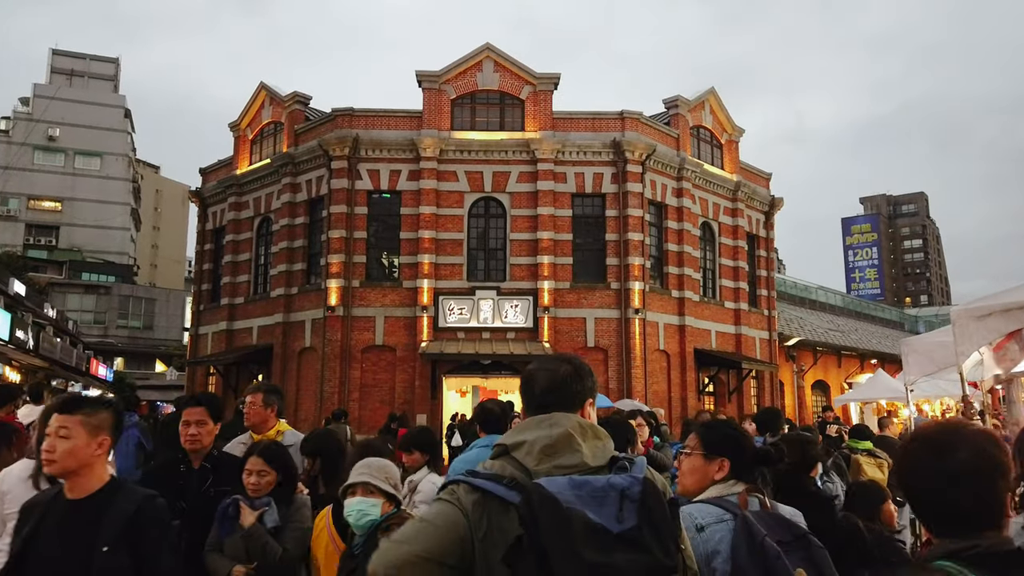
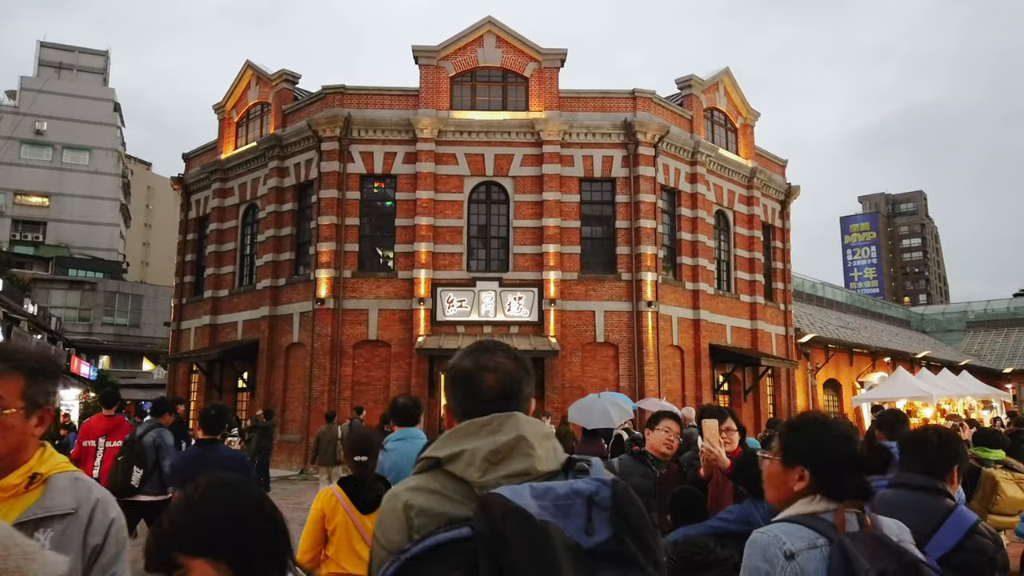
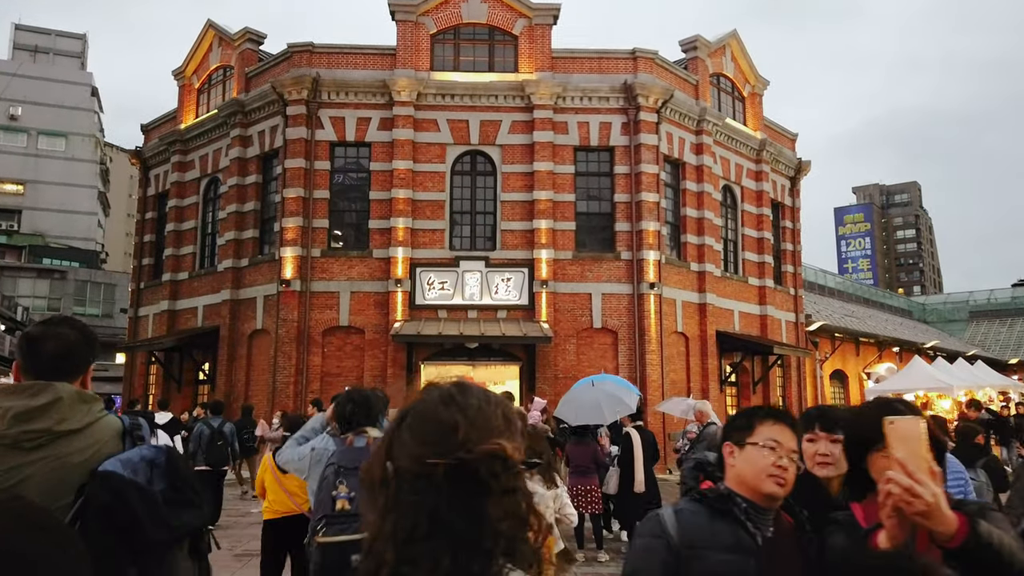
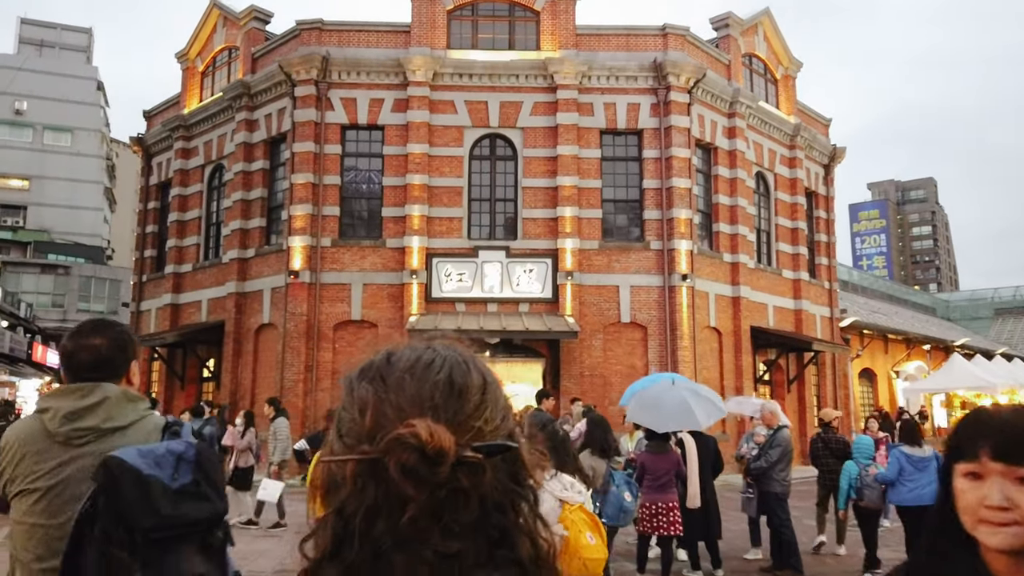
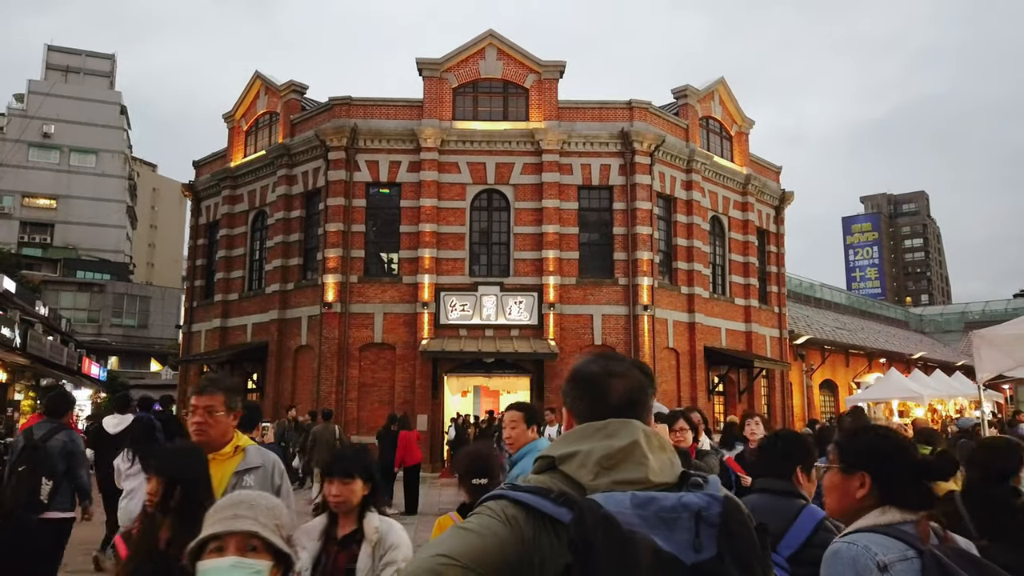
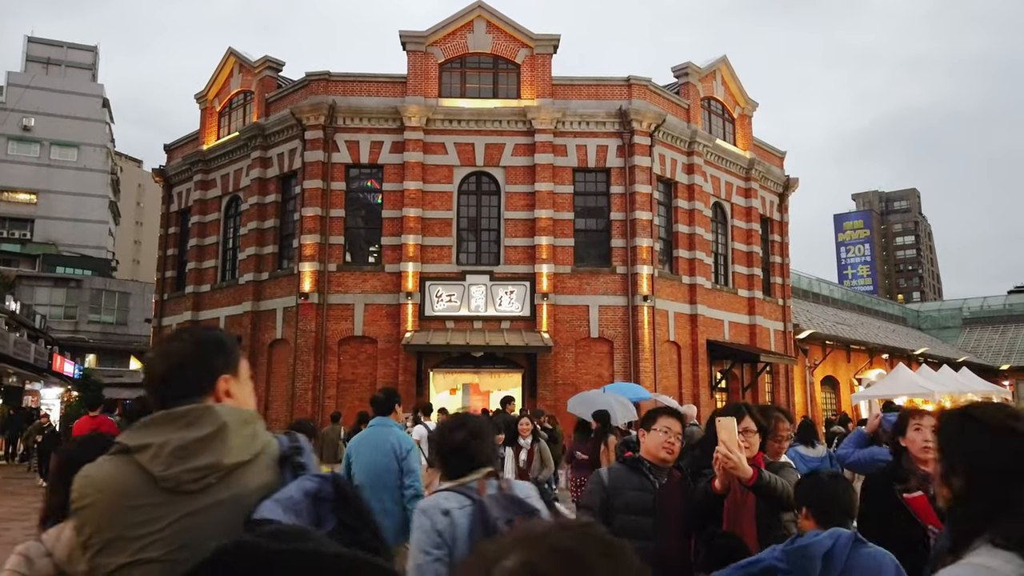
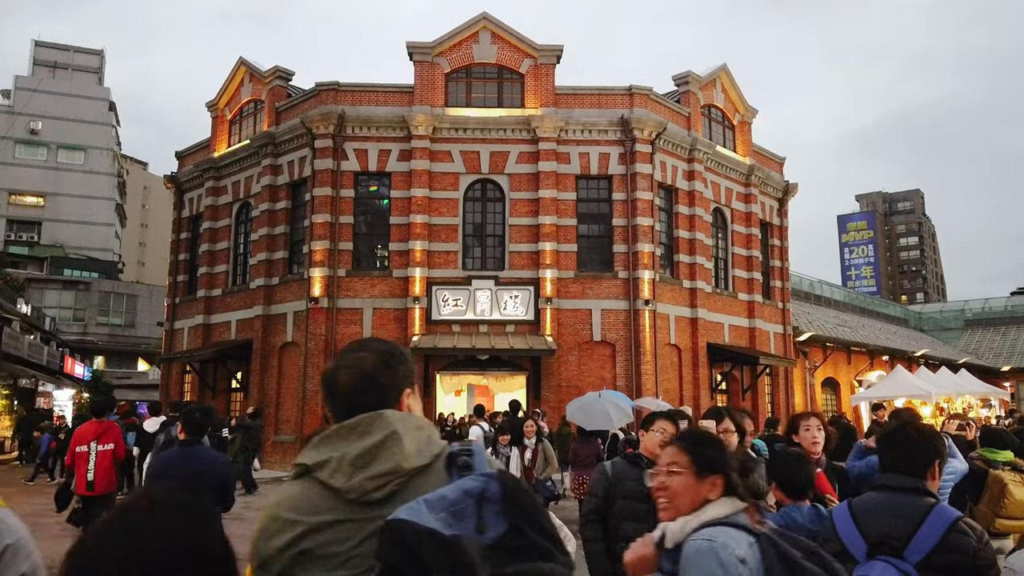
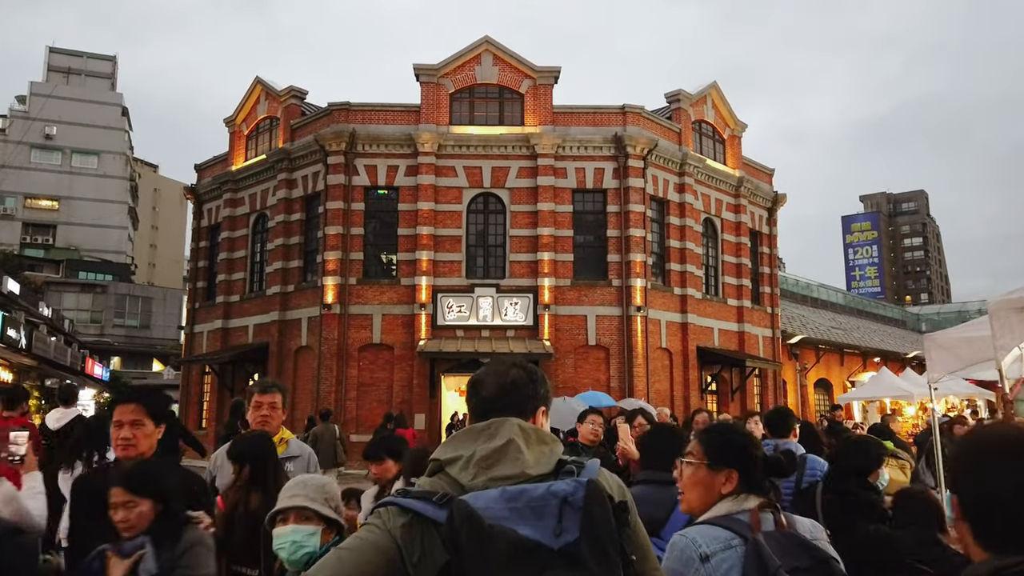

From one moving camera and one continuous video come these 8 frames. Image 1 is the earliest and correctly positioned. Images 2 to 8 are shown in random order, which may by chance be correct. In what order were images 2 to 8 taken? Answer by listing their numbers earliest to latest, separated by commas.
8, 5, 2, 7, 6, 3, 4
